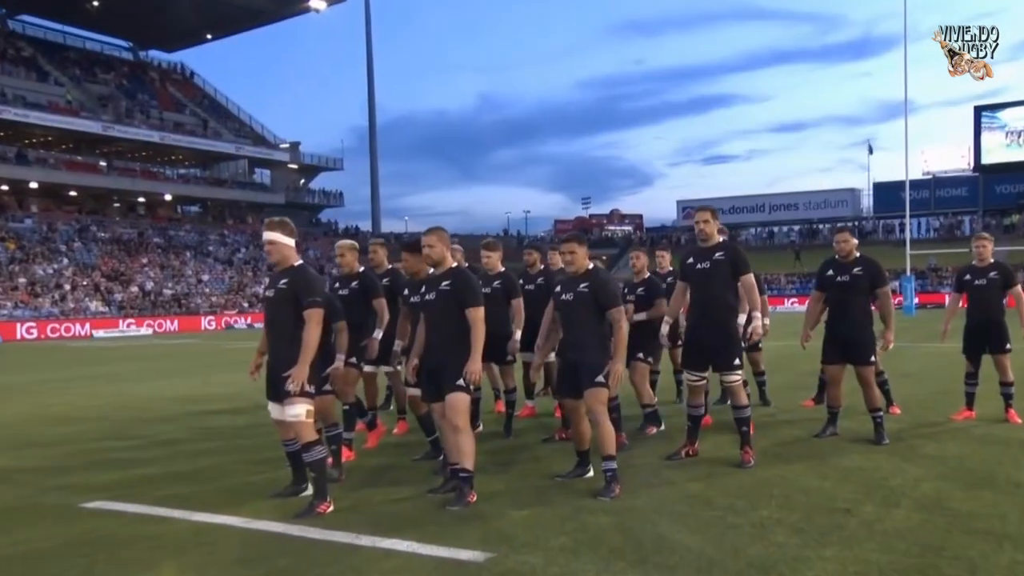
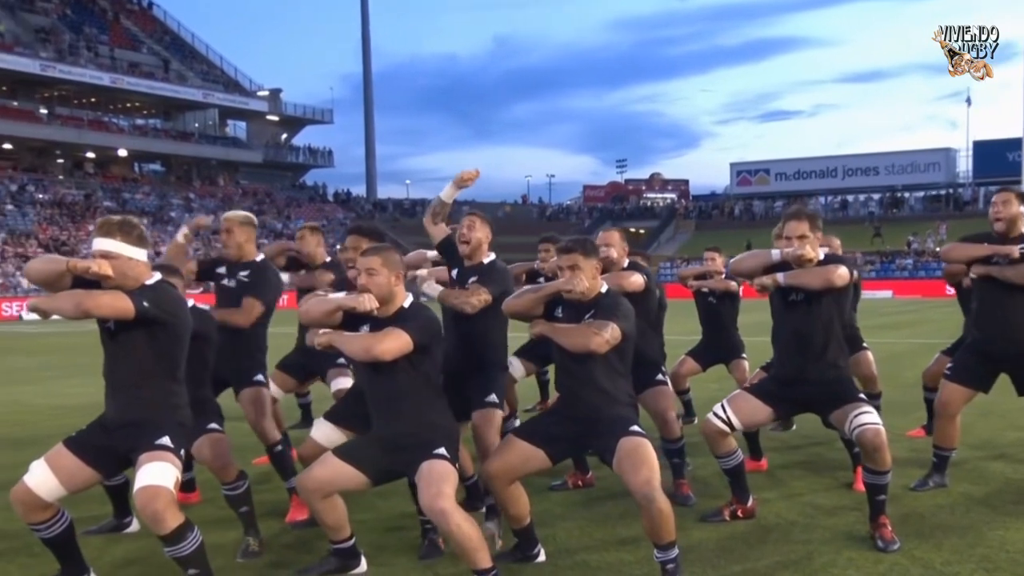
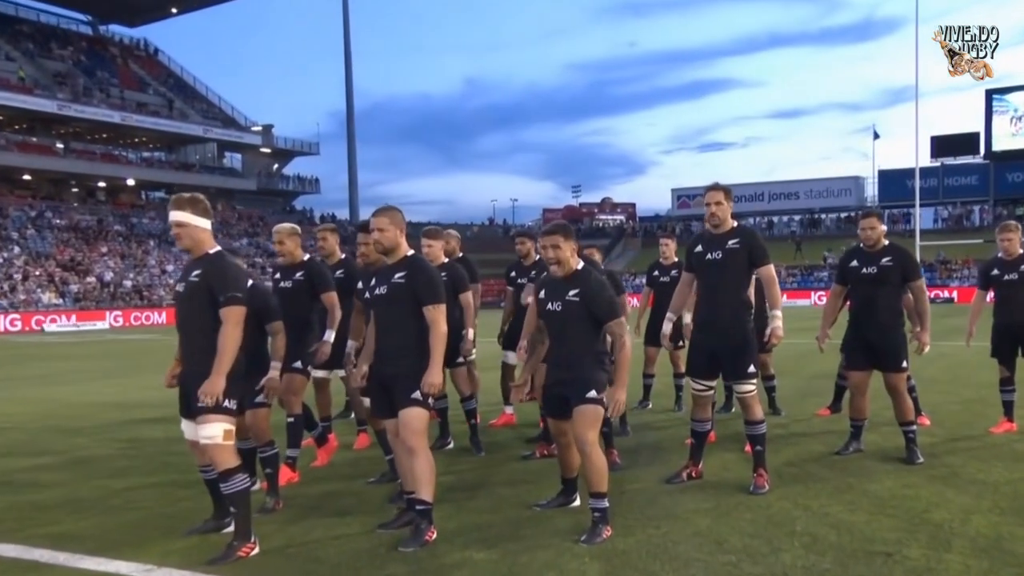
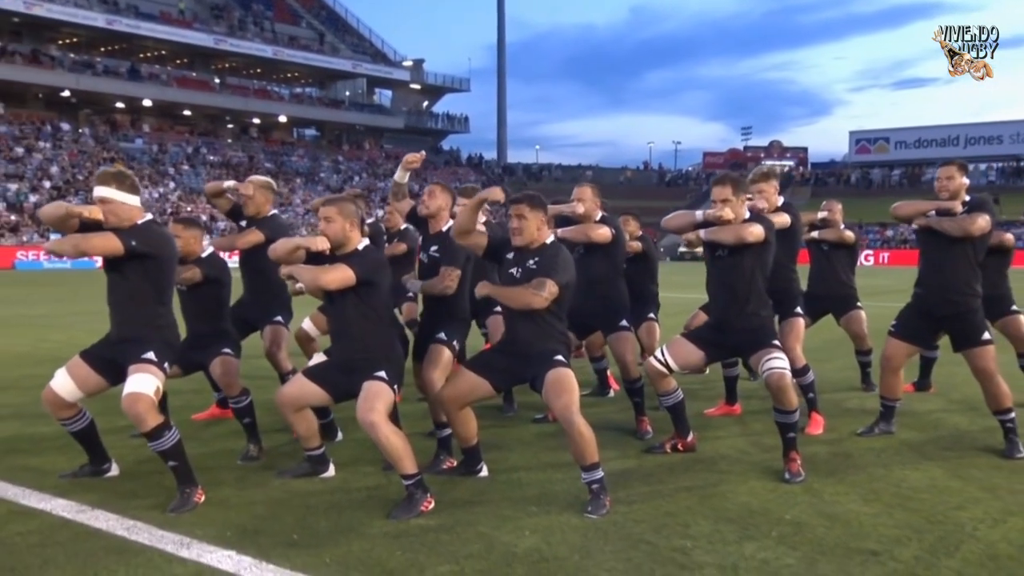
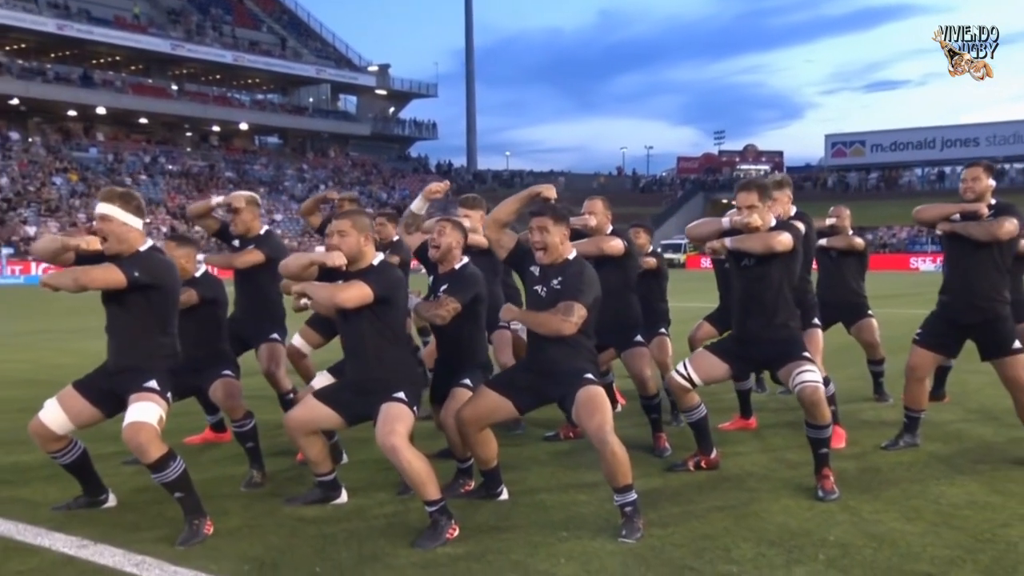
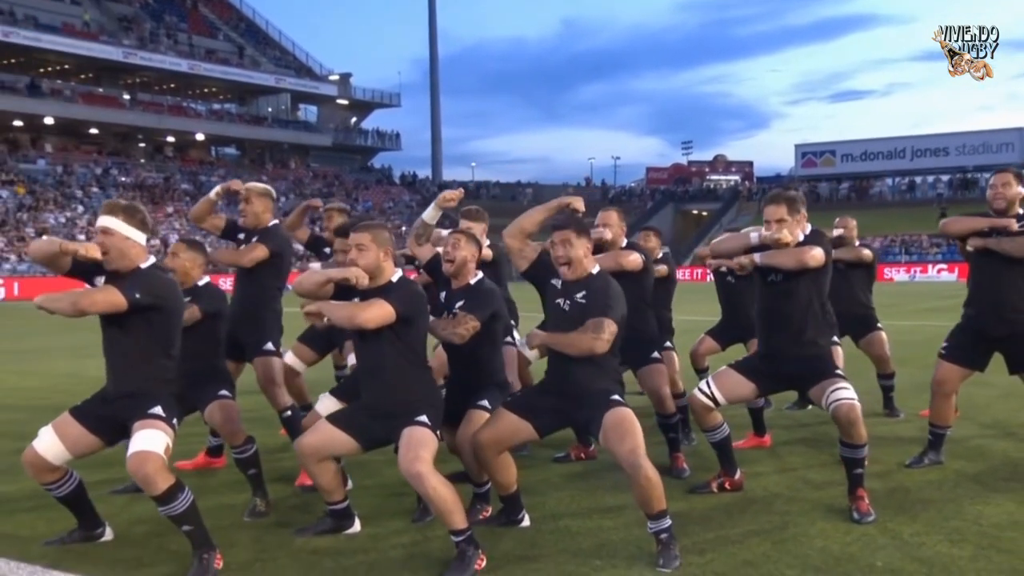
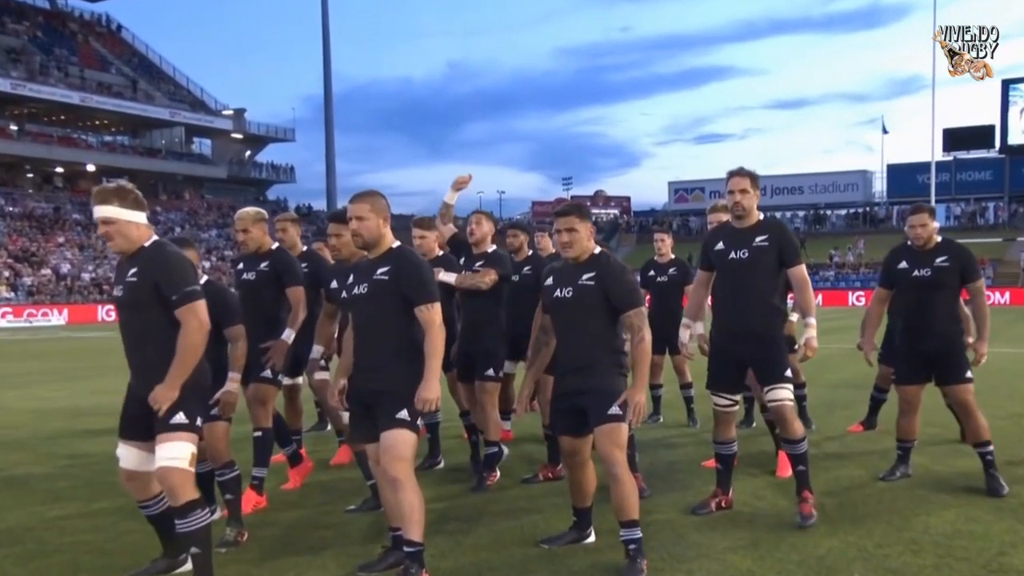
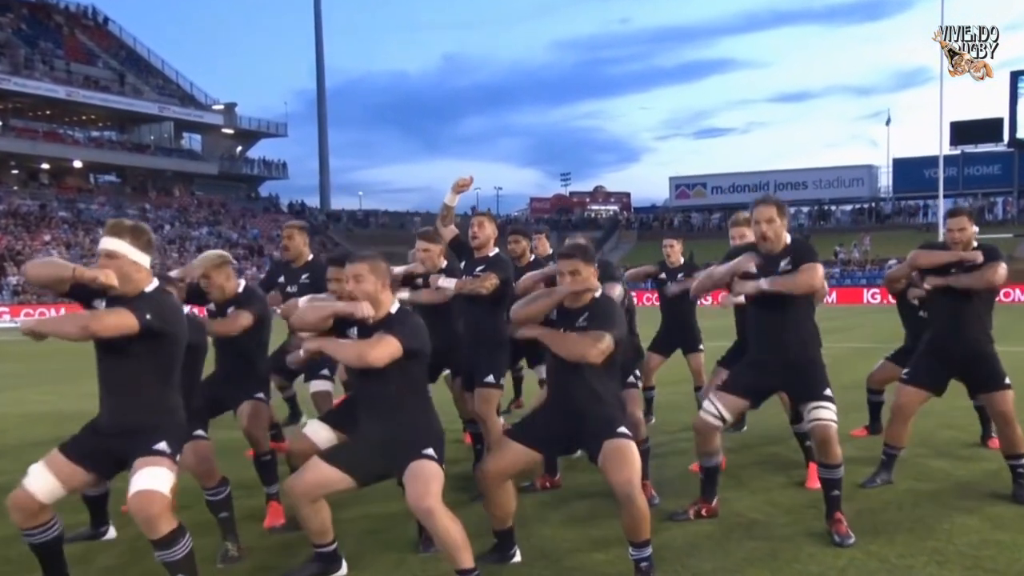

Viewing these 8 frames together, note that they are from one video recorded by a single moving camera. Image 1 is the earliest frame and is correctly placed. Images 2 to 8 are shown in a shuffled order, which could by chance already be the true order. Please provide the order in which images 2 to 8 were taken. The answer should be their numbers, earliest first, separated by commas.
3, 7, 8, 2, 6, 5, 4
